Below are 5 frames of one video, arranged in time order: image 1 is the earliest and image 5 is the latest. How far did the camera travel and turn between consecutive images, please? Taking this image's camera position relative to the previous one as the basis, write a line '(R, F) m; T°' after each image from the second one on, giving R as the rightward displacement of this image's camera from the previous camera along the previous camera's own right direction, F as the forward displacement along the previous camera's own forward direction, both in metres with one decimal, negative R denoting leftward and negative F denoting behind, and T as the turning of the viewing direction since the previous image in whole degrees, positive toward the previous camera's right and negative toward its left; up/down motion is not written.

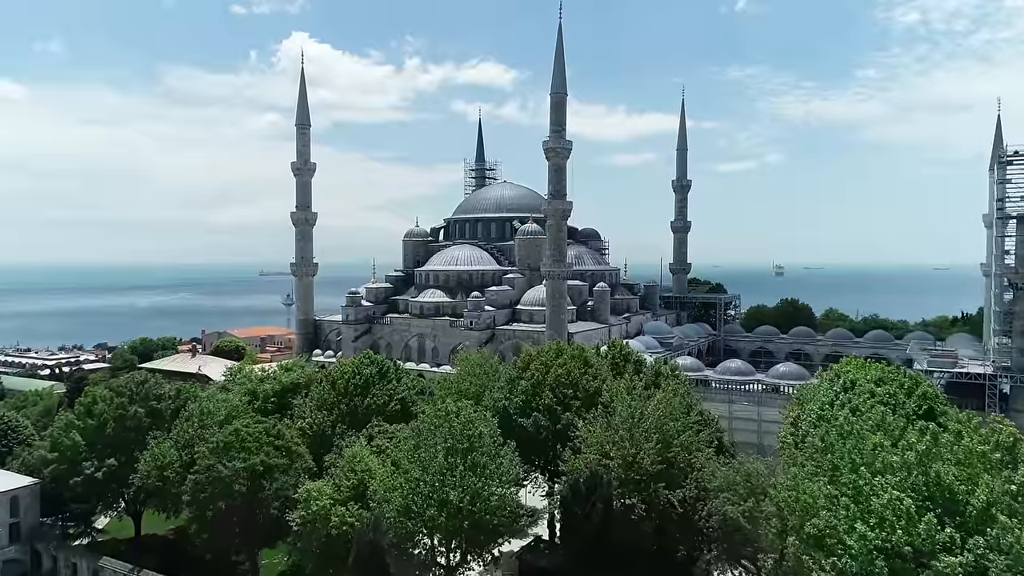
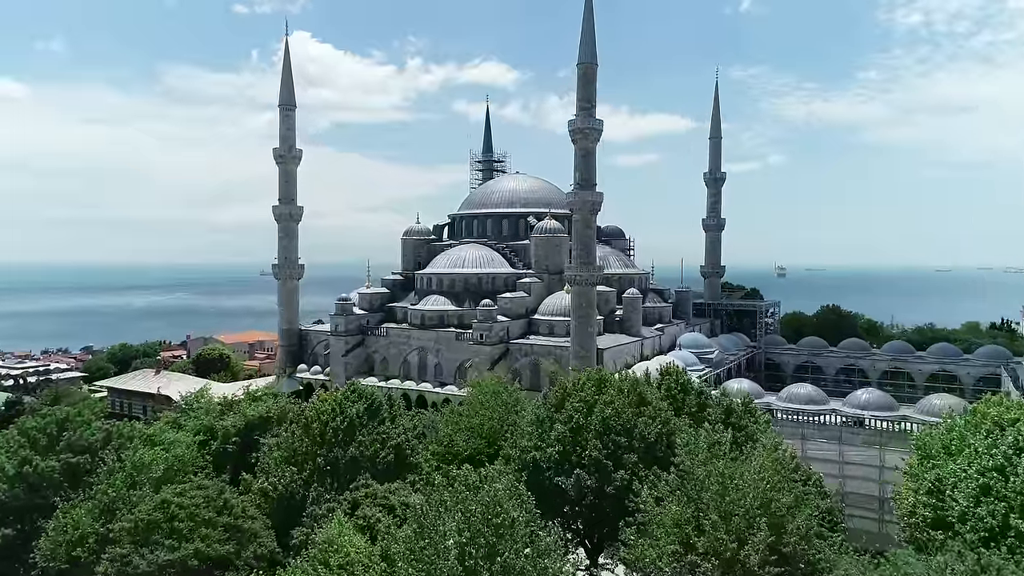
(-1.1, +5.6) m; 0°
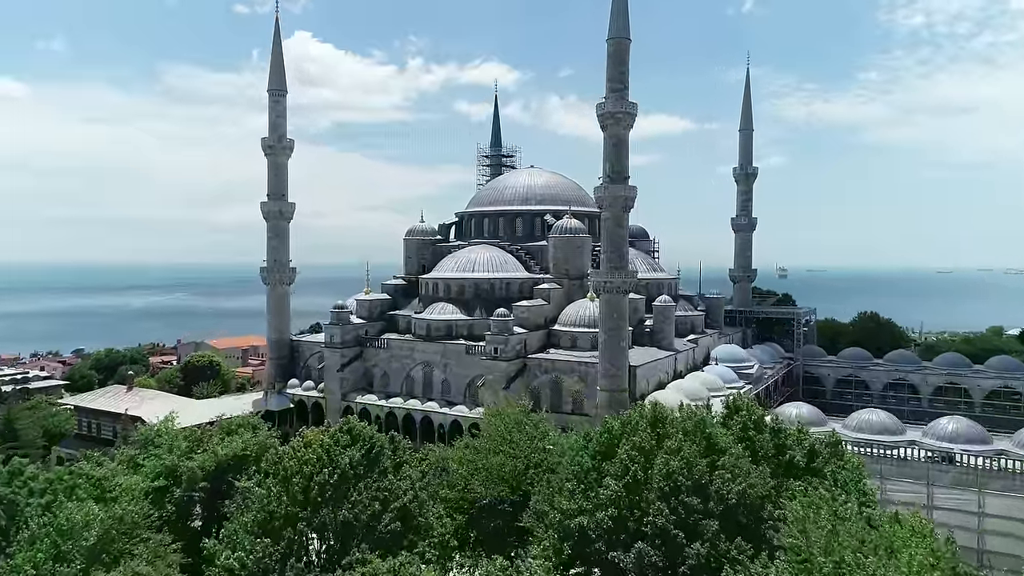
(-1.1, +3.8) m; 0°
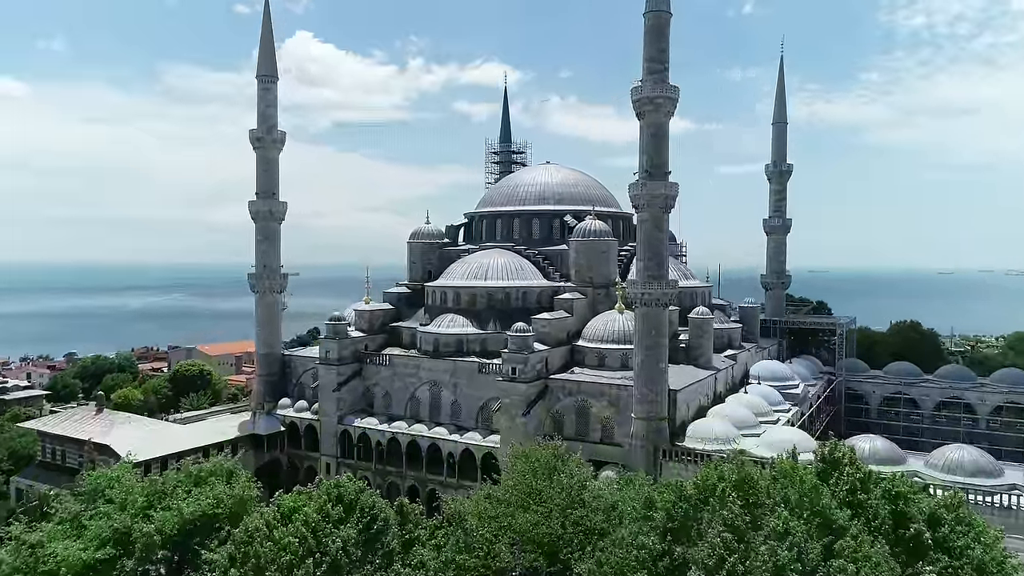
(-1.0, +3.4) m; 0°
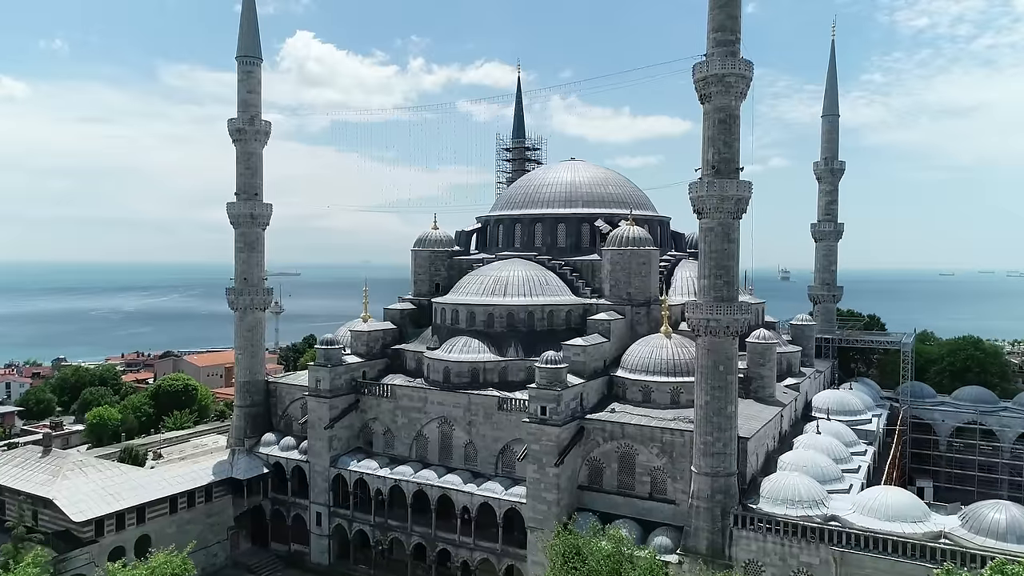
(-1.2, +4.3) m; 0°
